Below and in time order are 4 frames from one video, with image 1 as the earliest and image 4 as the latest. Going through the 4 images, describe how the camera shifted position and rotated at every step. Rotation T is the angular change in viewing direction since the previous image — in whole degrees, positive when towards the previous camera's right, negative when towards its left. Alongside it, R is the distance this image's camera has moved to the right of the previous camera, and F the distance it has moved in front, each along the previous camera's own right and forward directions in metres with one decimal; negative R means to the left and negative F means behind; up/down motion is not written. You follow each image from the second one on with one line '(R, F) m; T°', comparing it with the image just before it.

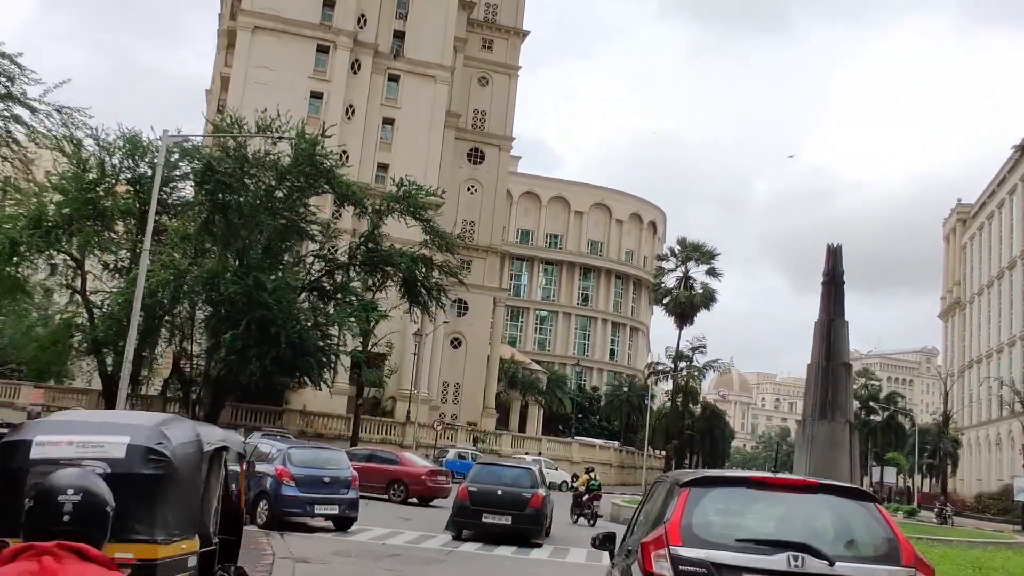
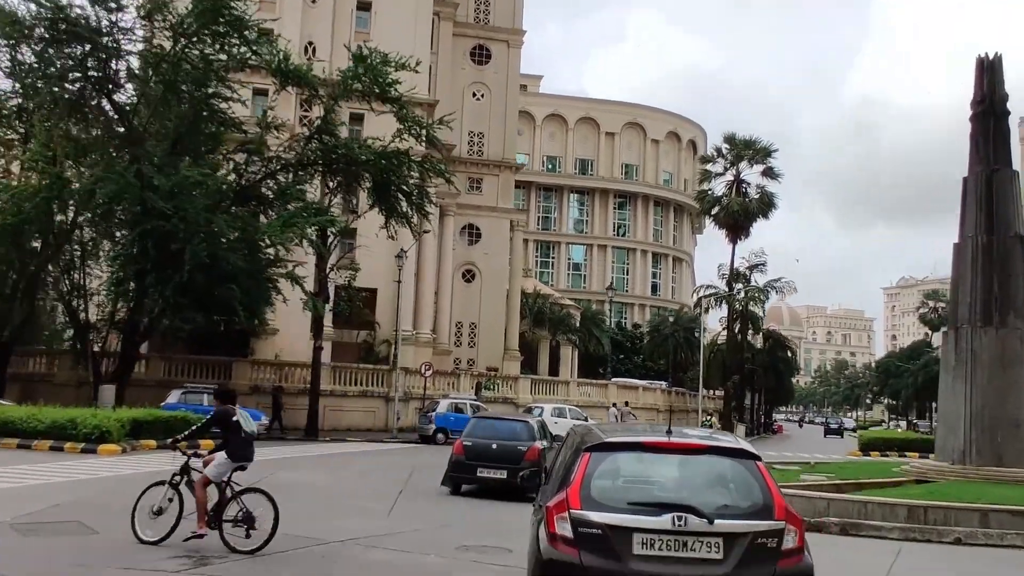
(+1.1, +9.8) m; -2°
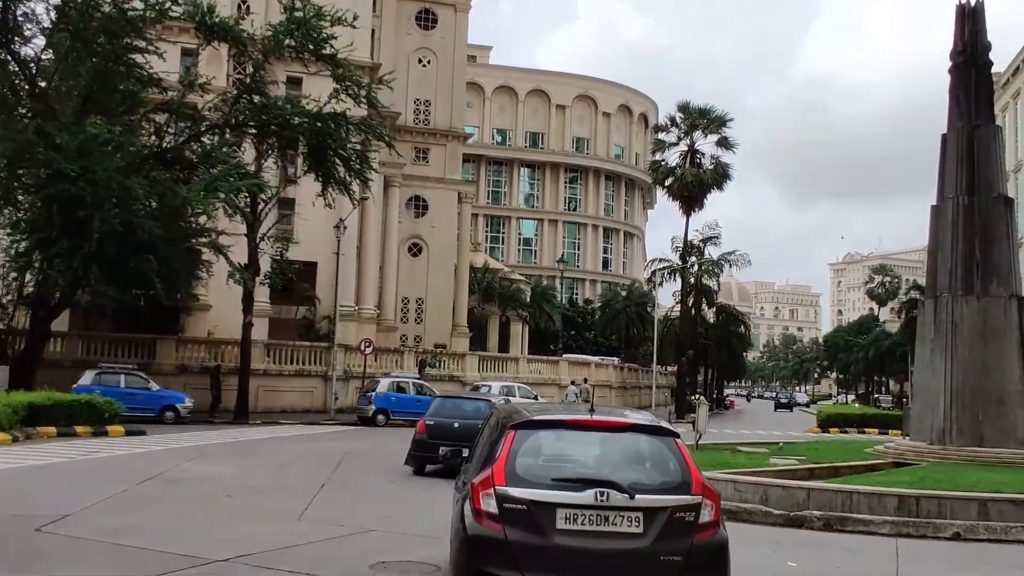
(+0.2, +1.8) m; +3°
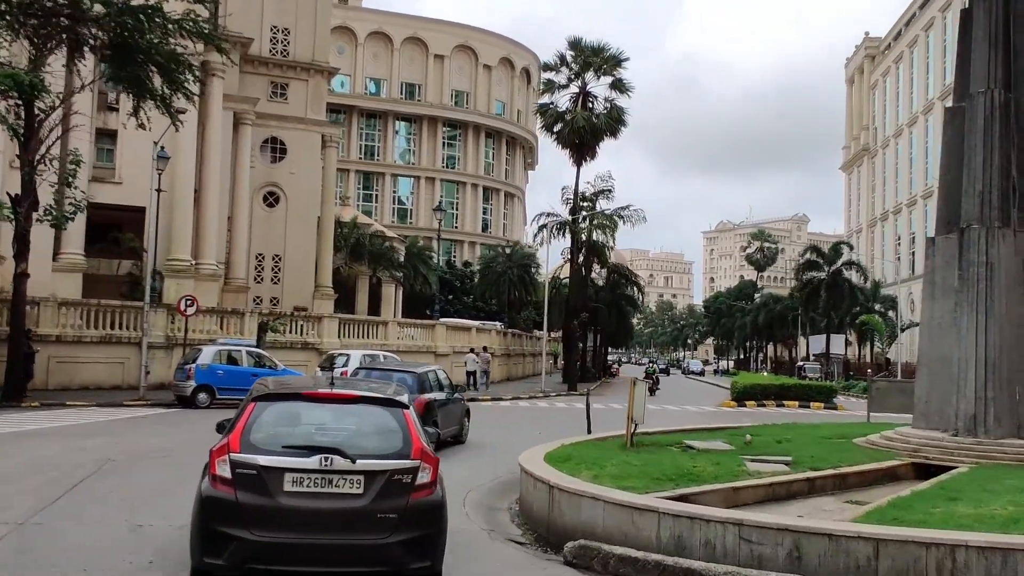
(+0.3, +5.4) m; +7°
